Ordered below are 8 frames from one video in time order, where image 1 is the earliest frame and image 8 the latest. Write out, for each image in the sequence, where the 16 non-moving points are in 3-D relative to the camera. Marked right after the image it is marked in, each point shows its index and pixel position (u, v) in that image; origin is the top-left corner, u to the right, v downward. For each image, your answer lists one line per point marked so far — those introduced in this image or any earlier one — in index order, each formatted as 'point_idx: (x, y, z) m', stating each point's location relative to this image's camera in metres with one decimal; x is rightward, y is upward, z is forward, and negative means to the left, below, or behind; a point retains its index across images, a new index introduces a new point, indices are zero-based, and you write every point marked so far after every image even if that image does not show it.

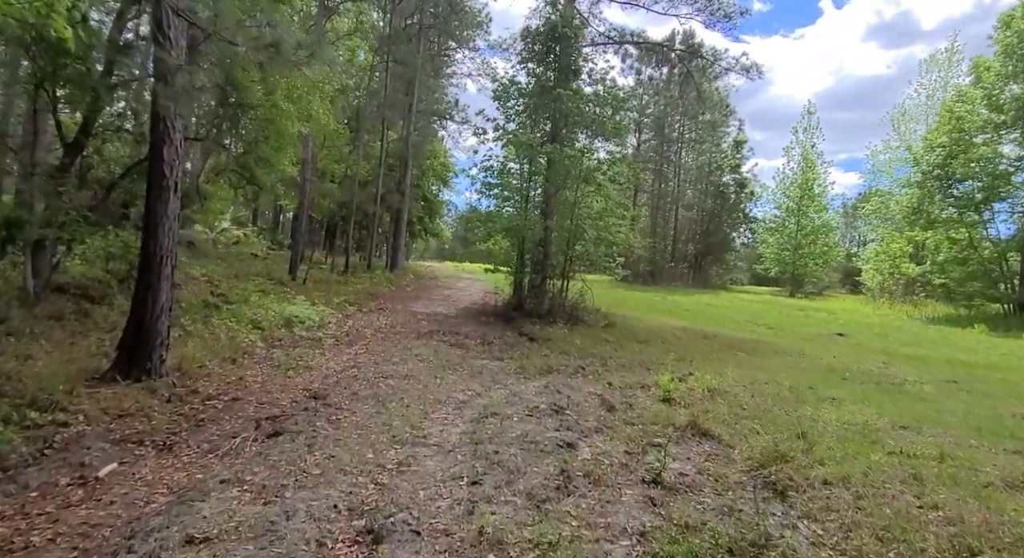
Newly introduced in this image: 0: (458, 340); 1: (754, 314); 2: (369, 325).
0: (-0.8, -1.0, +9.1) m
1: (+7.9, -1.2, +19.0) m
2: (-2.6, -0.9, +10.6) m
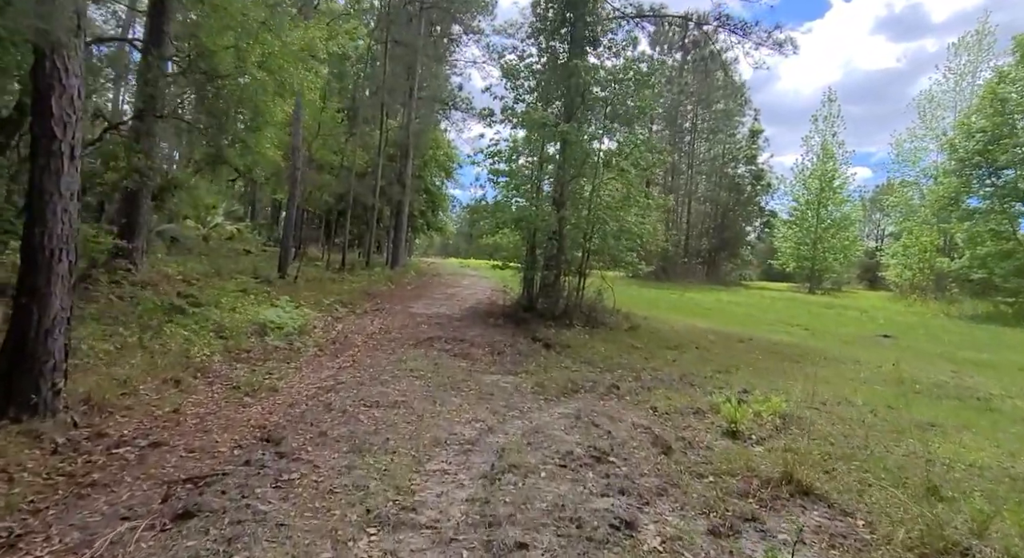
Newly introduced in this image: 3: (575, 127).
0: (-0.7, -0.9, +7.7) m
1: (+8.2, -1.0, +17.6) m
2: (-2.4, -0.8, +9.3) m
3: (+1.2, +3.0, +11.4) m
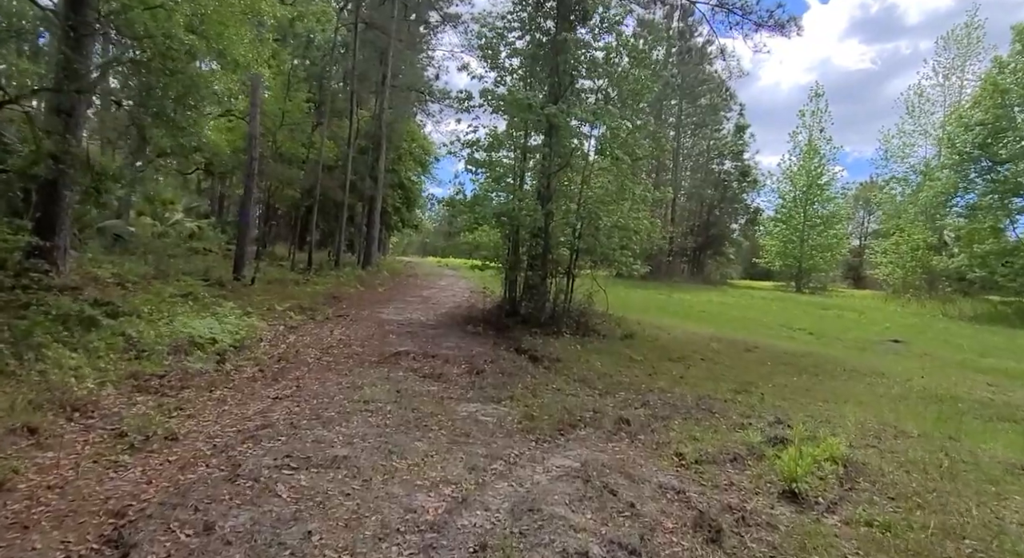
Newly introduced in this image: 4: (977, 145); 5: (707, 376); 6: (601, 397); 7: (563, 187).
0: (-0.9, -1.0, +6.5) m
1: (+7.6, -1.0, +16.6) m
2: (-2.6, -0.9, +7.9) m
3: (+0.9, +3.0, +10.2) m
4: (+14.6, +4.3, +18.4) m
5: (+2.4, -1.2, +7.2) m
6: (+0.9, -1.2, +5.9) m
7: (+0.9, +1.7, +10.7) m
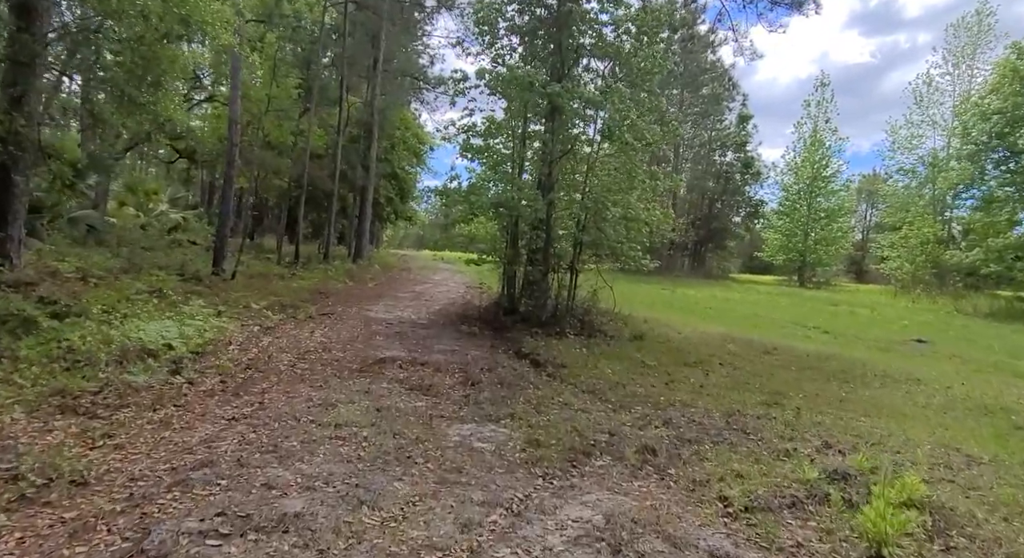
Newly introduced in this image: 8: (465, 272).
0: (-0.9, -1.0, +5.6) m
1: (+7.5, -0.9, +15.9) m
2: (-2.6, -0.8, +7.1) m
3: (+0.9, +3.0, +9.3) m
4: (+14.6, +4.4, +17.6) m
5: (+2.4, -1.2, +6.4) m
6: (+0.9, -1.2, +5.1) m
7: (+0.9, +1.7, +9.8) m
8: (-1.6, +0.2, +19.7) m
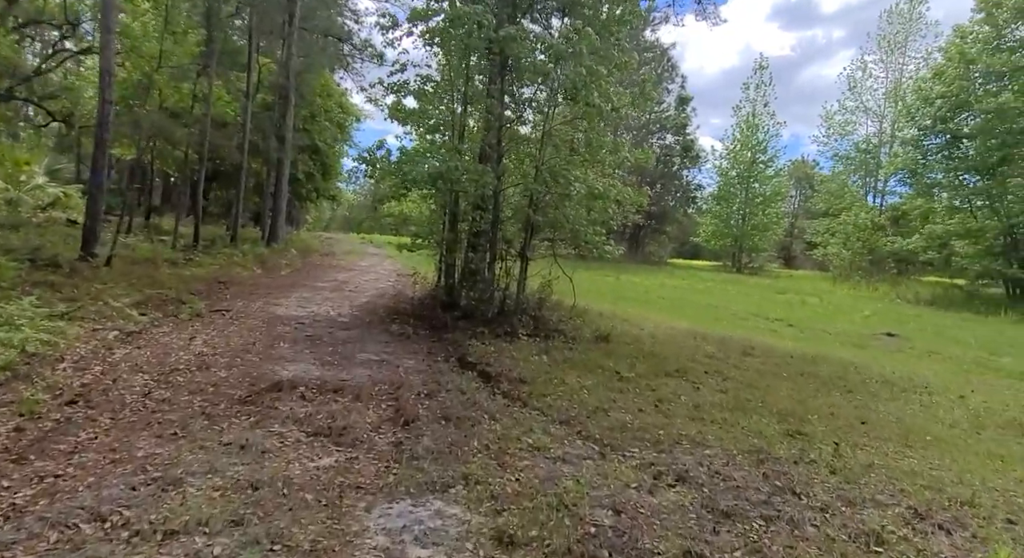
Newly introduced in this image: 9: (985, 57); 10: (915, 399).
0: (-1.2, -0.9, +3.9) m
1: (+6.0, -0.6, +15.1) m
2: (-3.1, -0.8, +5.2) m
3: (+0.1, +3.2, +7.7) m
4: (+12.8, +4.8, +17.5) m
5: (+1.9, -1.1, +5.1) m
6: (+0.6, -1.2, +3.6) m
7: (+0.1, +1.9, +8.2) m
8: (-3.5, +0.7, +17.8) m
9: (+12.5, +6.1, +15.5) m
10: (+4.1, -1.2, +5.9) m
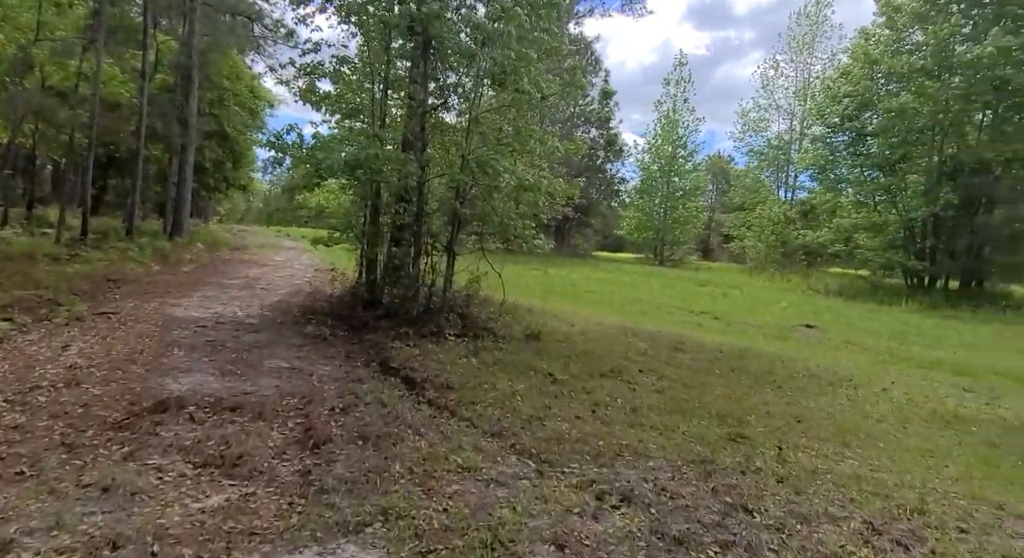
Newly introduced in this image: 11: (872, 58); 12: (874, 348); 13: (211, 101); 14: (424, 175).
0: (-1.6, -0.9, +3.3) m
1: (+4.1, -0.4, +15.3) m
2: (-3.7, -0.8, +4.3) m
3: (-0.8, +3.2, +7.1) m
4: (+10.5, +5.1, +18.4) m
5: (+1.3, -1.1, +4.9) m
6: (+0.2, -1.2, +3.2) m
7: (-0.9, +1.9, +7.7) m
8: (-5.7, +0.8, +16.8) m
9: (+10.5, +6.3, +16.4) m
10: (+3.4, -1.2, +5.9) m
11: (+10.3, +6.4, +16.7) m
12: (+5.5, -1.1, +8.8) m
13: (-9.4, +5.5, +18.1) m
14: (-1.1, +1.3, +7.6) m
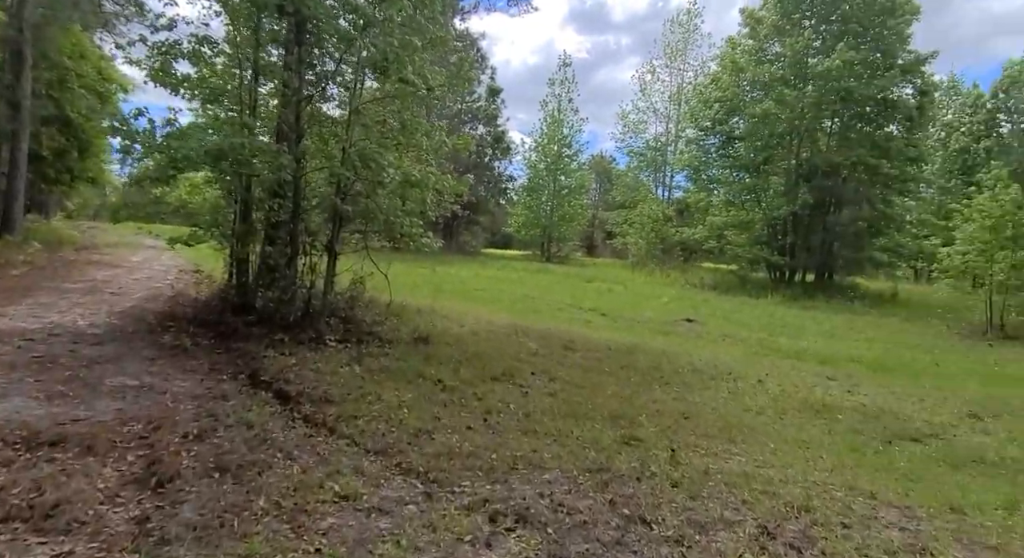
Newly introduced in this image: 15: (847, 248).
0: (-2.2, -1.0, +2.7) m
1: (+1.2, -0.3, +15.5) m
2: (-4.4, -0.8, +3.3) m
3: (-2.2, +3.2, +6.6) m
4: (+6.8, +5.3, +19.7) m
5: (+0.4, -1.1, +4.7) m
6: (-0.4, -1.2, +2.9) m
7: (-2.3, +1.9, +7.1) m
8: (-8.7, +0.8, +15.2) m
9: (+7.2, +6.5, +17.7) m
10: (+2.3, -1.1, +6.2) m
11: (+6.9, +6.6, +17.9) m
12: (+3.8, -1.0, +9.4) m
13: (-12.7, +5.4, +15.7) m
14: (-2.5, +1.3, +6.9) m
15: (+9.8, +0.9, +17.0) m
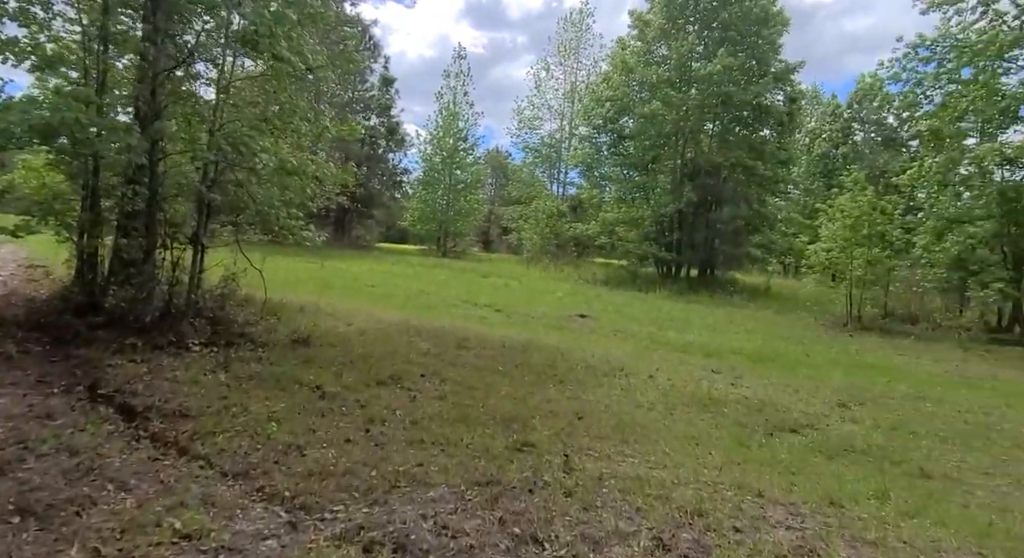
0: (-2.7, -1.0, +2.0) m
1: (-1.5, -0.2, +15.1) m
2: (-5.0, -0.8, +2.1) m
3: (-3.3, +3.2, +5.7) m
4: (+3.3, +5.4, +20.2) m
5: (-0.4, -1.1, +4.4) m
6: (-0.9, -1.2, +2.5) m
7: (-3.6, +2.0, +6.2) m
8: (-11.2, +0.8, +13.1) m
9: (+4.0, +6.6, +18.3) m
10: (+1.1, -1.1, +6.1) m
11: (+3.7, +6.7, +18.5) m
12: (+2.1, -0.9, +9.6) m
13: (-15.3, +5.5, +12.9) m
14: (-3.7, +1.4, +6.1) m
15: (+6.7, +1.1, +18.2) m
